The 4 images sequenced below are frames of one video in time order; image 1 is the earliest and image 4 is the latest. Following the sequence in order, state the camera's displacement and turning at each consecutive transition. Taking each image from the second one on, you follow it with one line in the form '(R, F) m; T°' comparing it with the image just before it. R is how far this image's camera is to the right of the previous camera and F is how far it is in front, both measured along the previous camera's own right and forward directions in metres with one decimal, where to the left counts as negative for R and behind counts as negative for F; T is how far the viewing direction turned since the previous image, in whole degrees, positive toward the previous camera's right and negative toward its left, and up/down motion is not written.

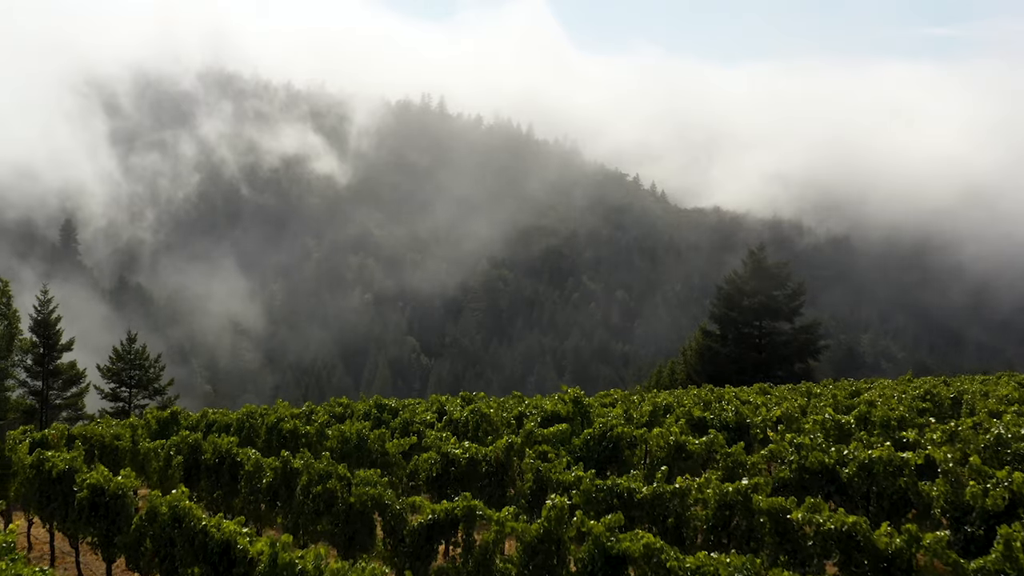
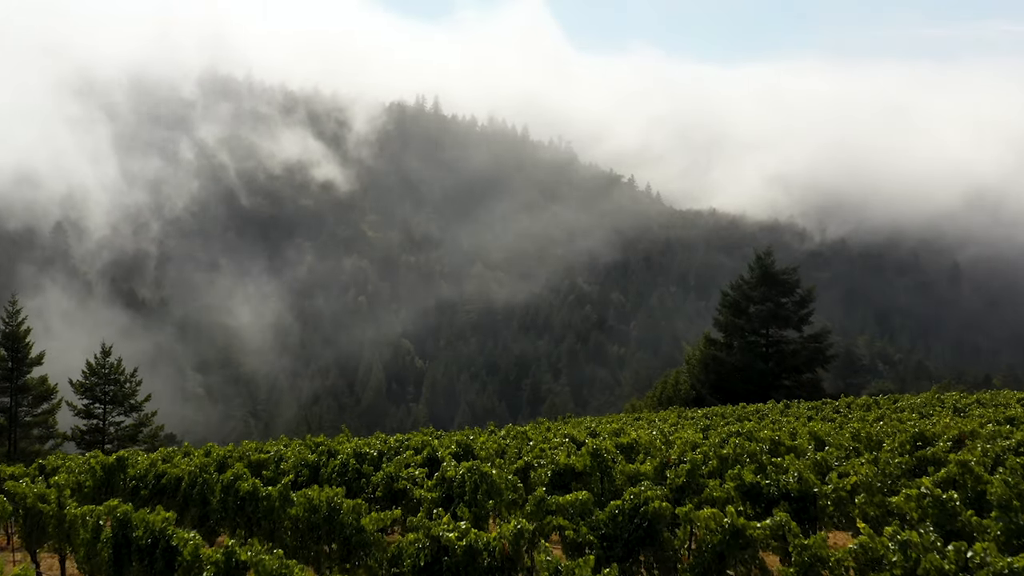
(-0.1, +1.1) m; 0°
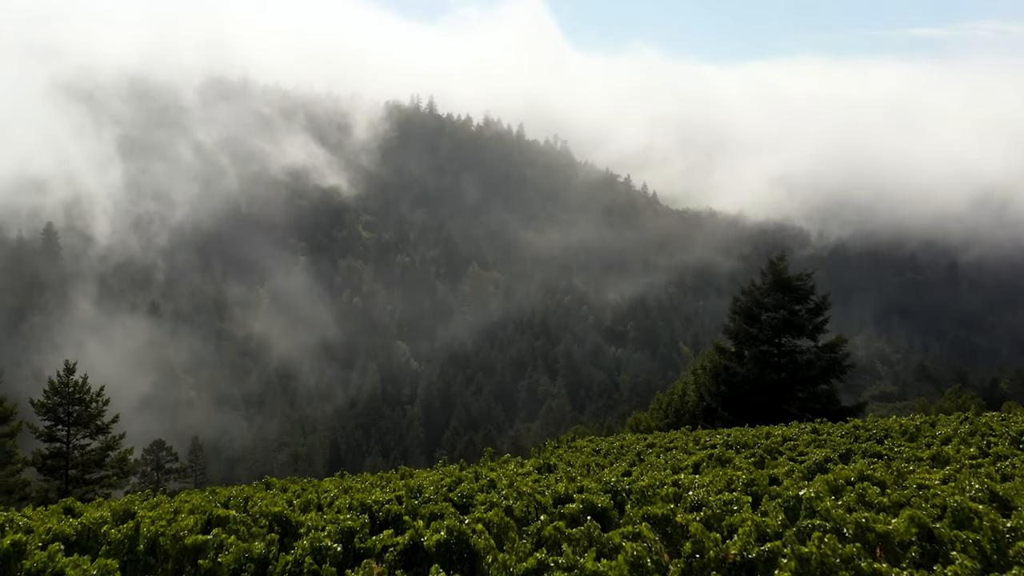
(-0.1, +1.5) m; 0°
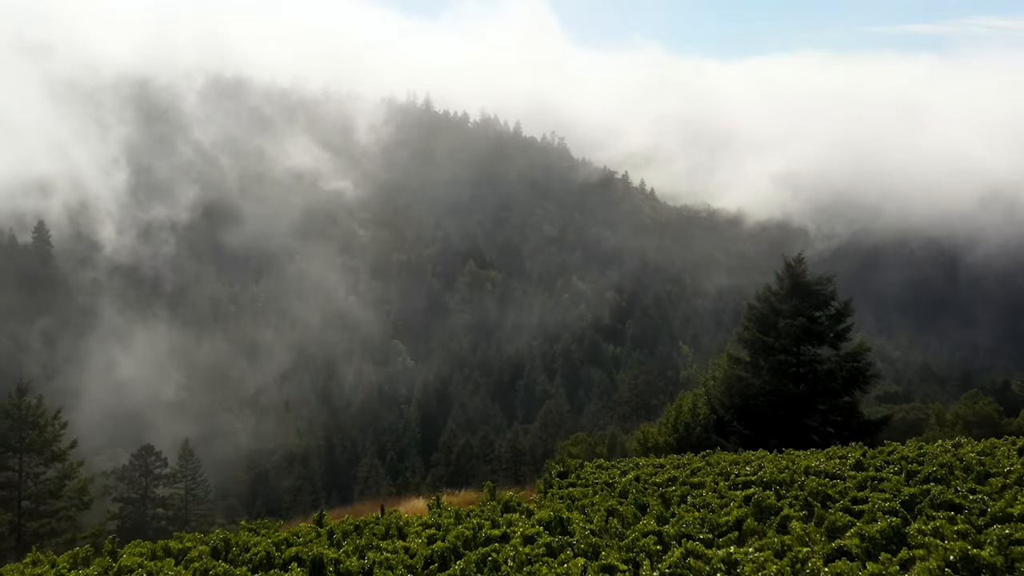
(-0.1, +1.7) m; 0°
